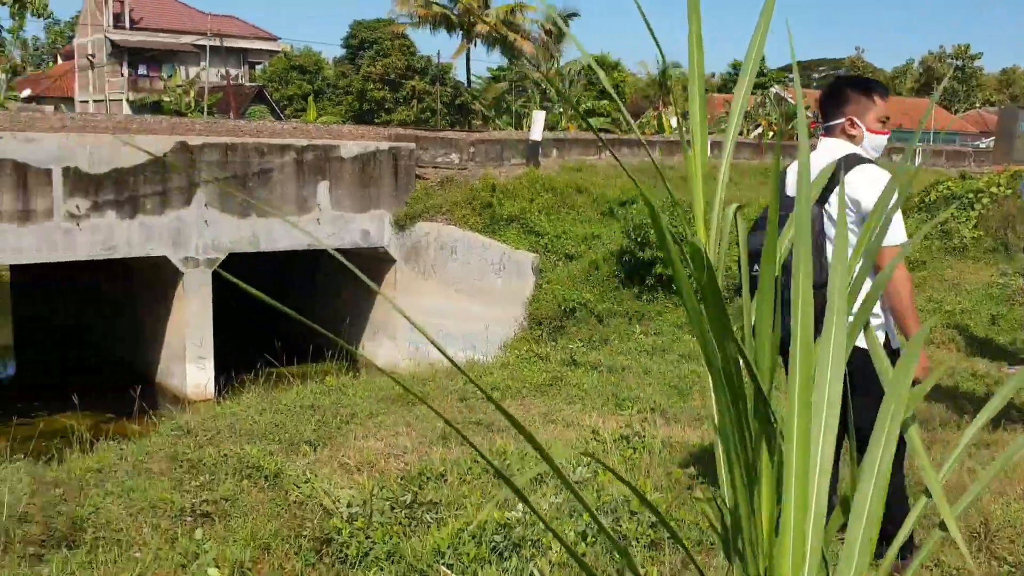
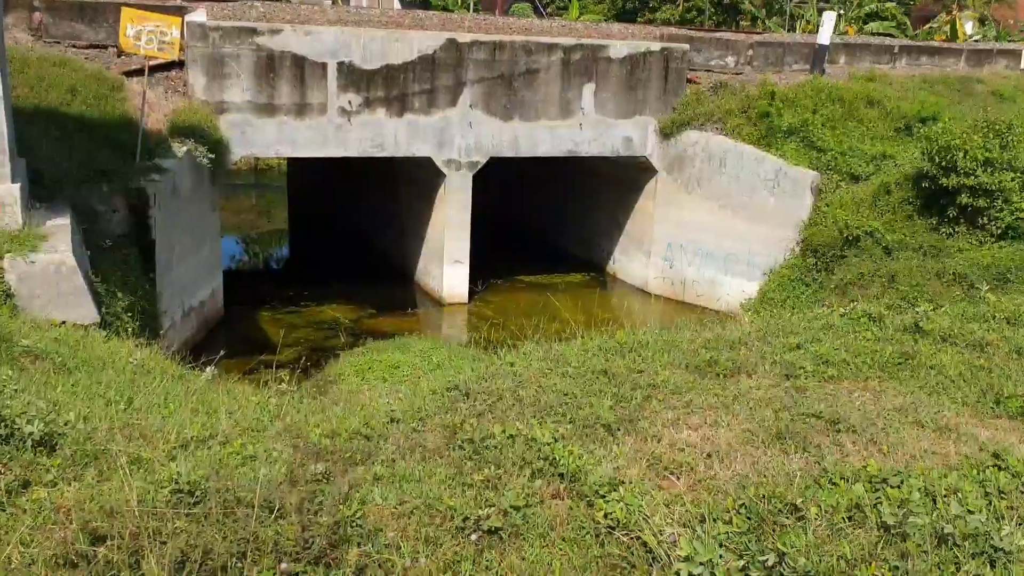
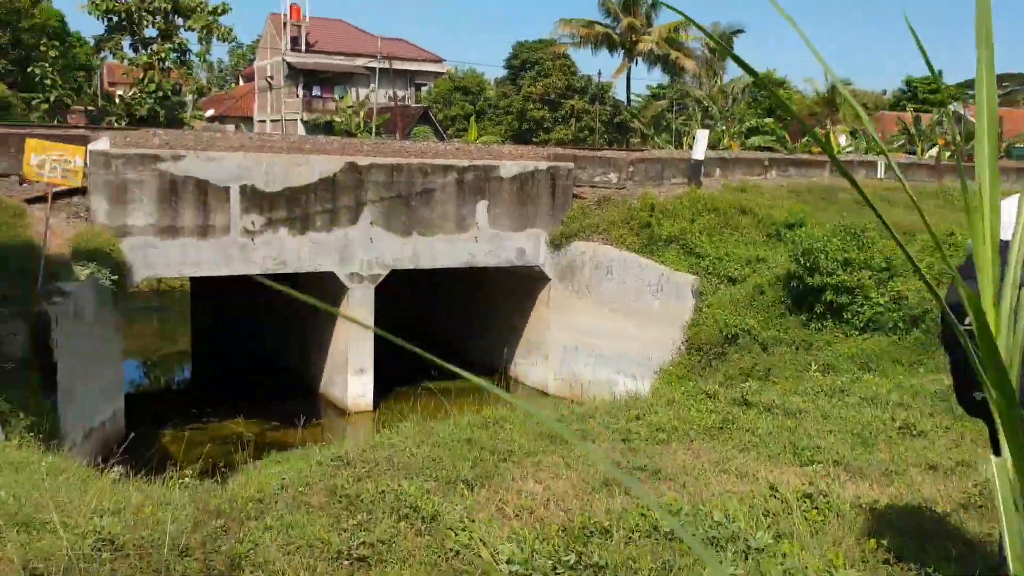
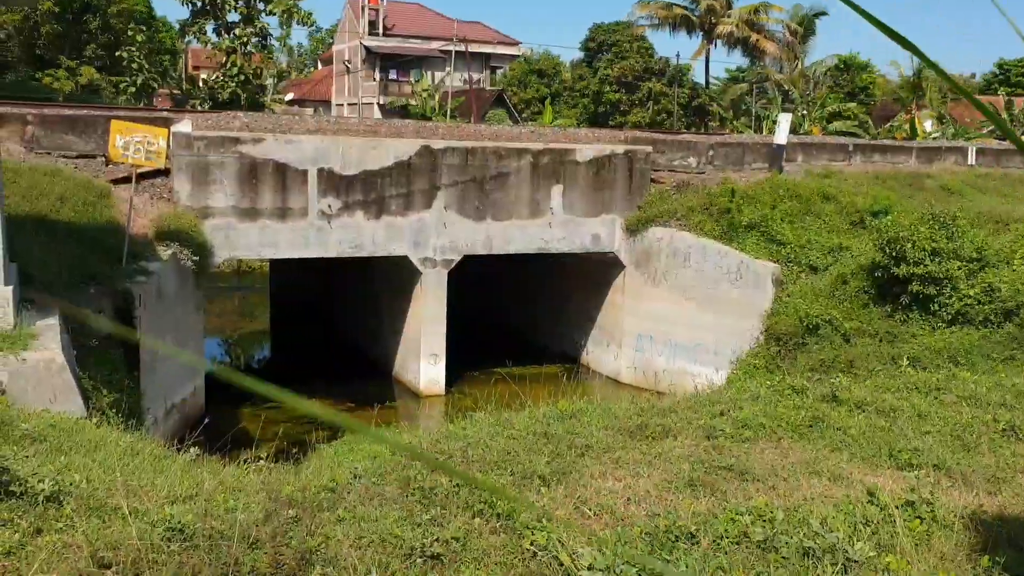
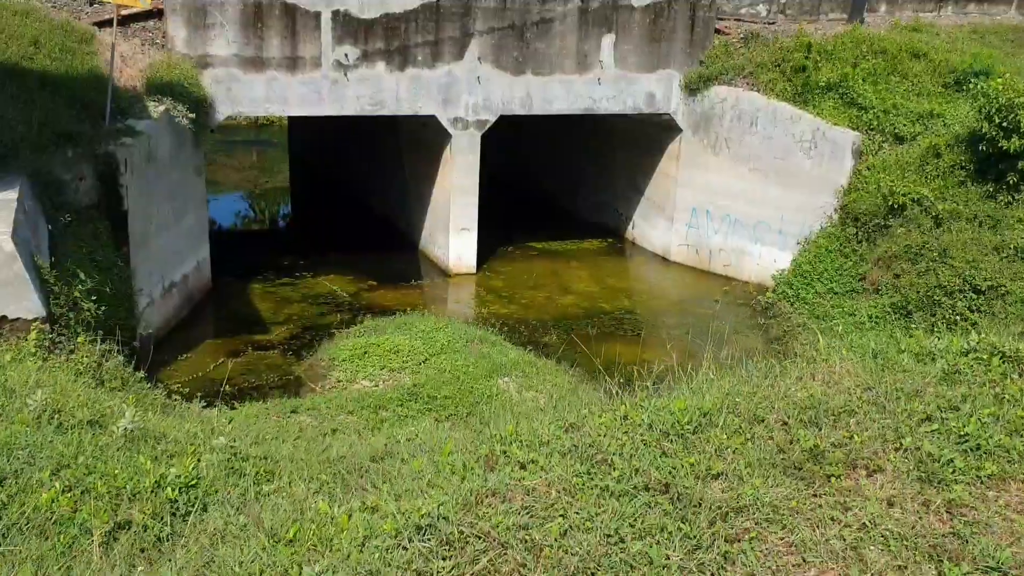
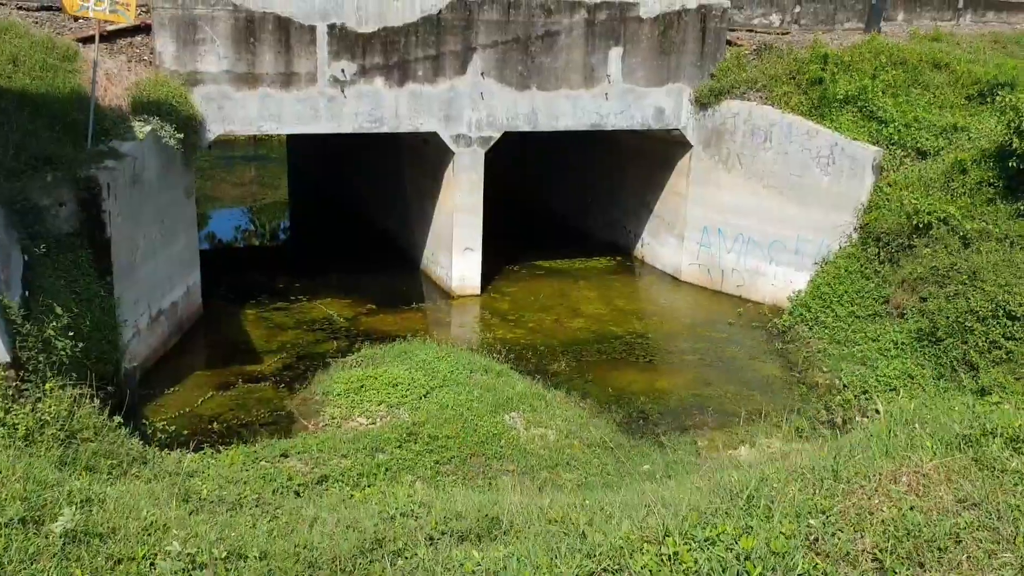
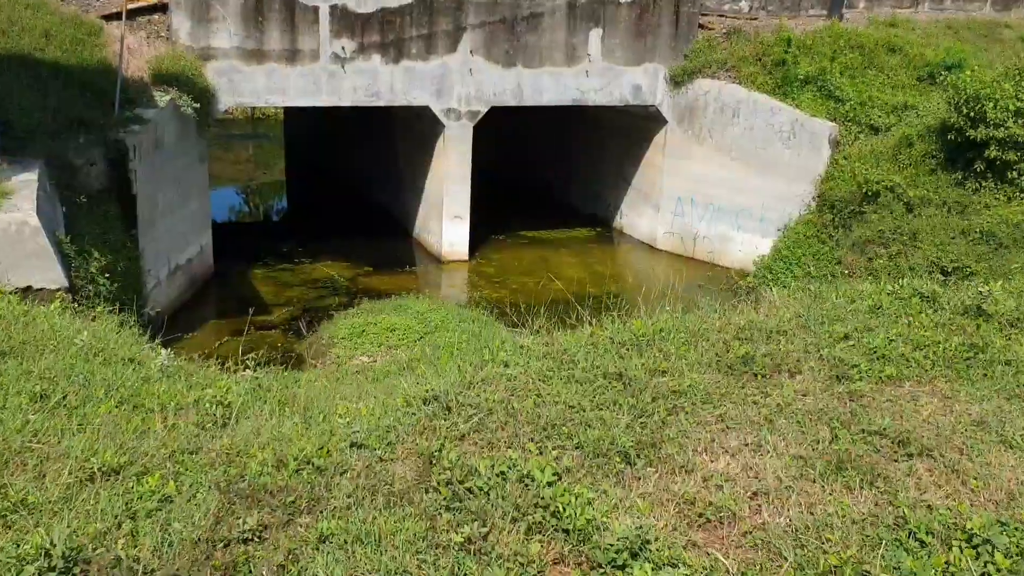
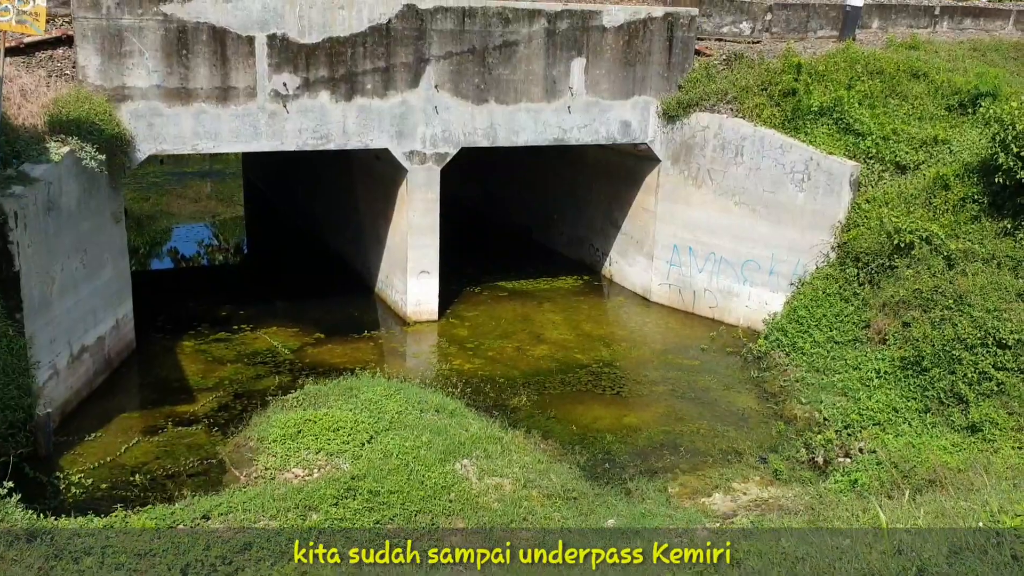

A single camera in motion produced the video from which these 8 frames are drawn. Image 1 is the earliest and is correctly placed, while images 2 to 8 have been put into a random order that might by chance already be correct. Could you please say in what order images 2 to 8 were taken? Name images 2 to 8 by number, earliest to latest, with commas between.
3, 4, 2, 7, 5, 6, 8
